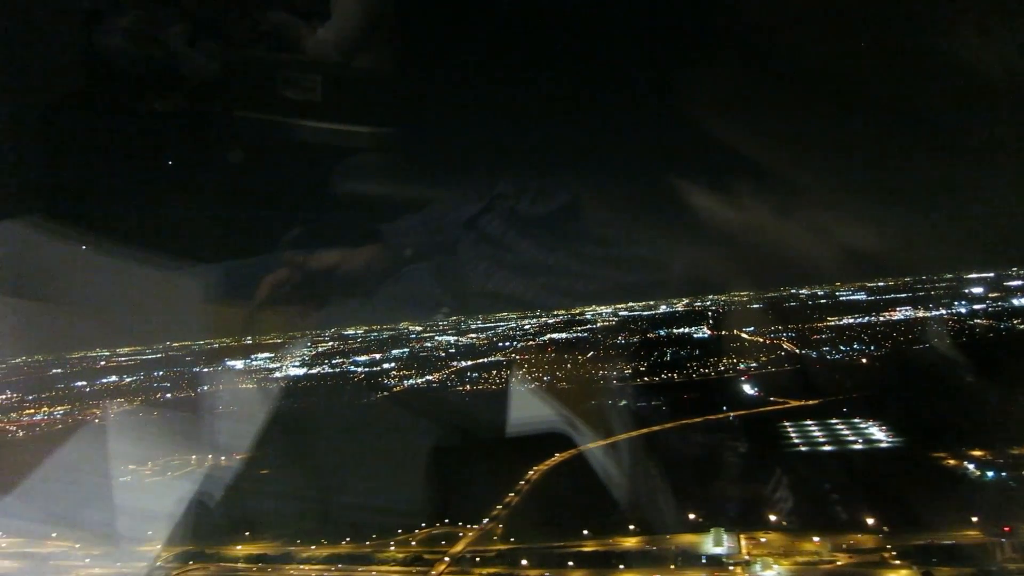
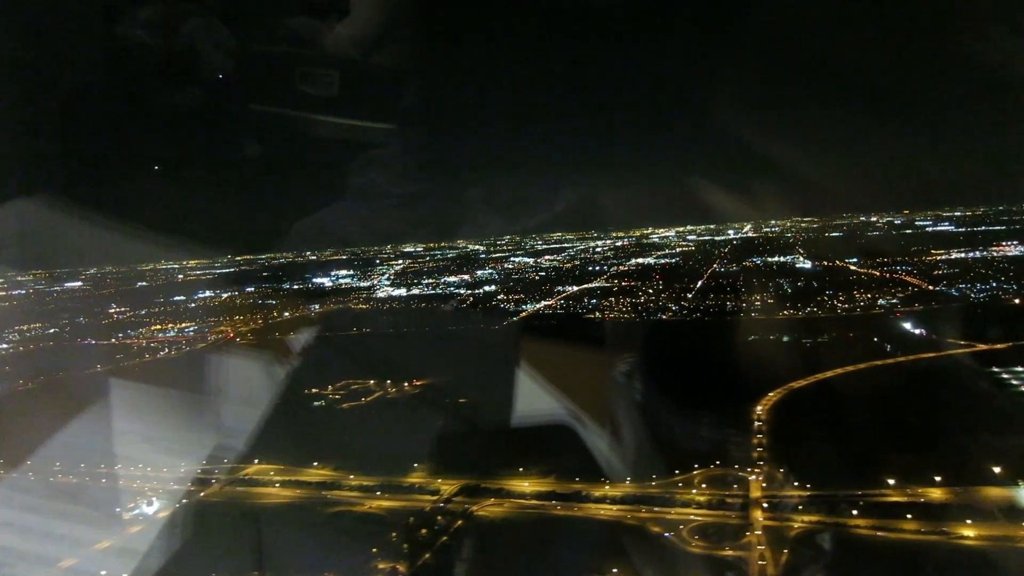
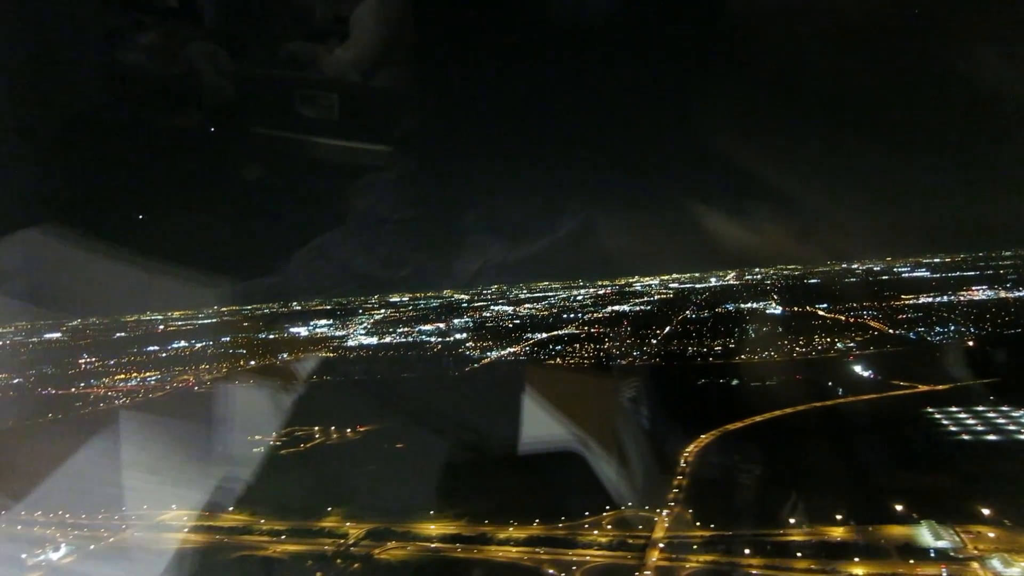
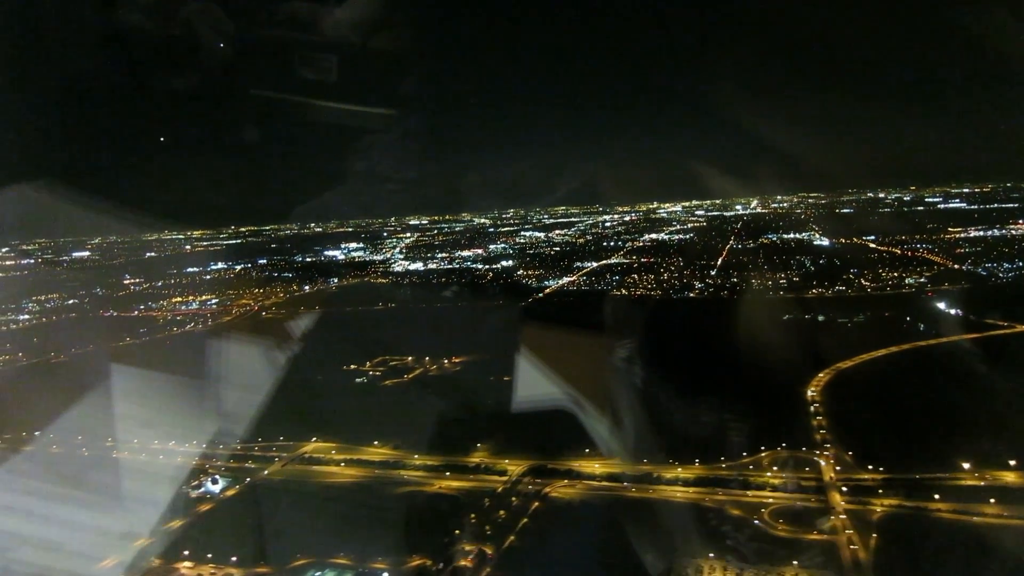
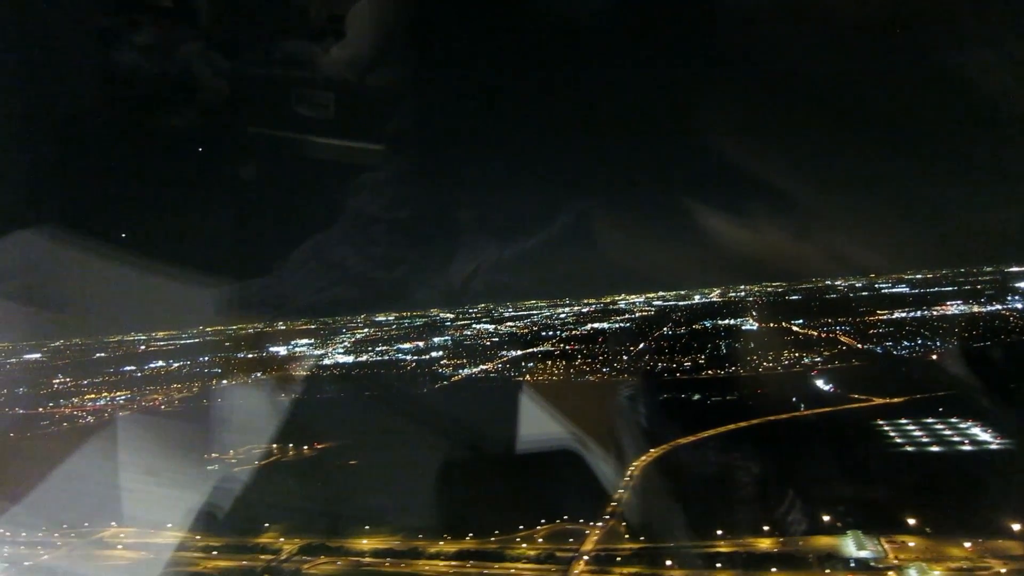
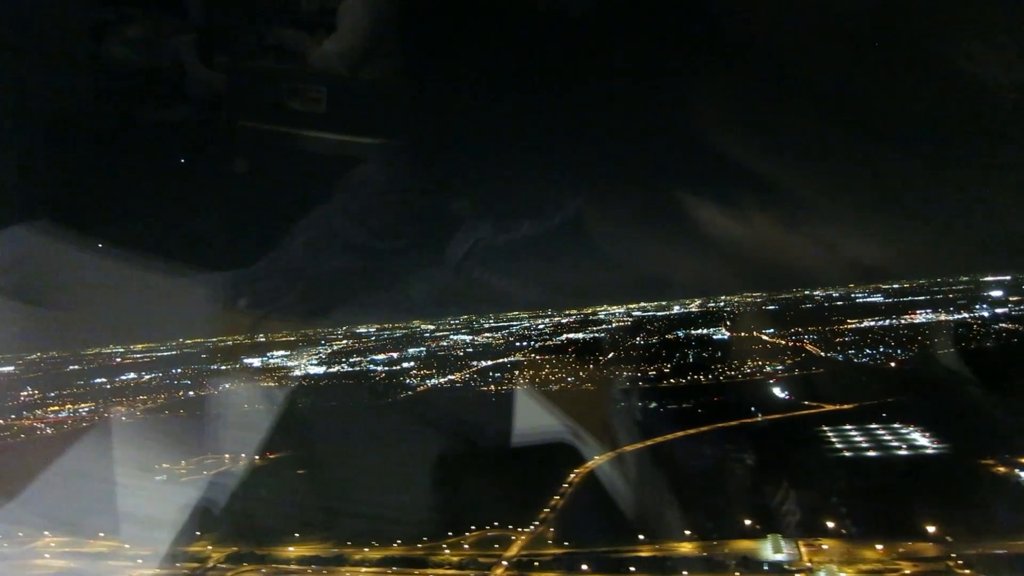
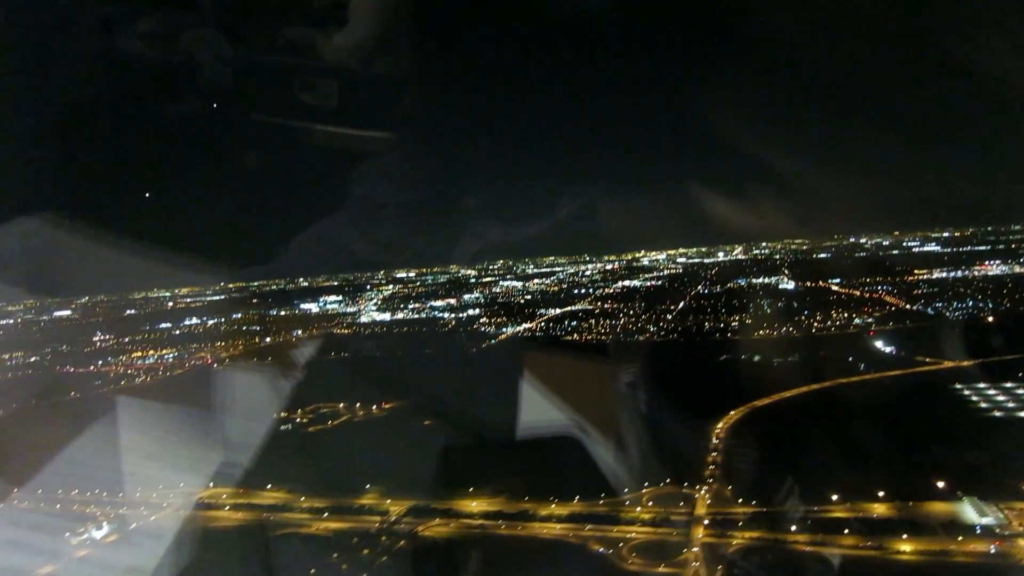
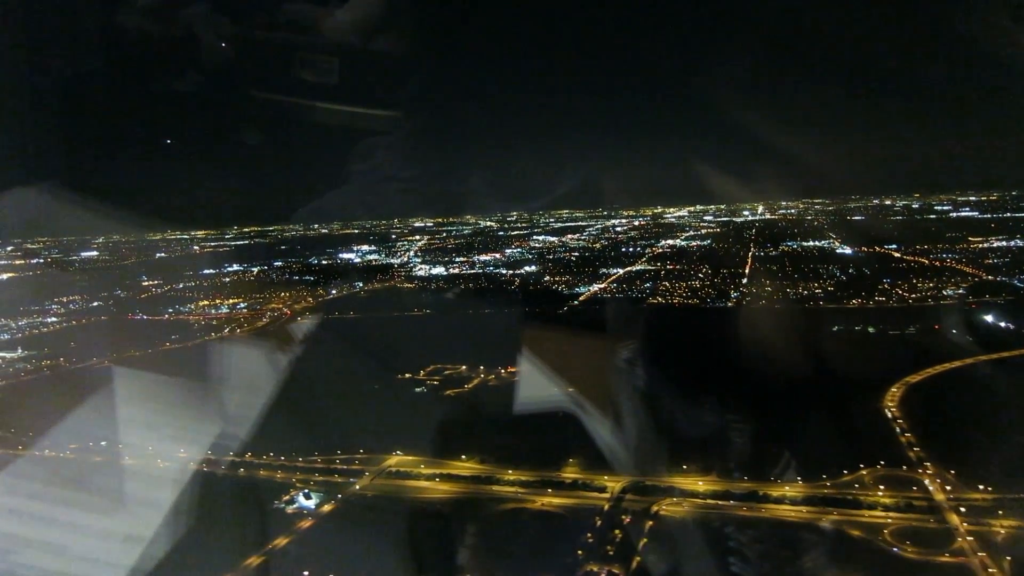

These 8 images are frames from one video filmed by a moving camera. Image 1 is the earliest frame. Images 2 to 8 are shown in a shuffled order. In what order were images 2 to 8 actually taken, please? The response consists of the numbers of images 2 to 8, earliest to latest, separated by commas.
6, 5, 3, 7, 2, 4, 8
